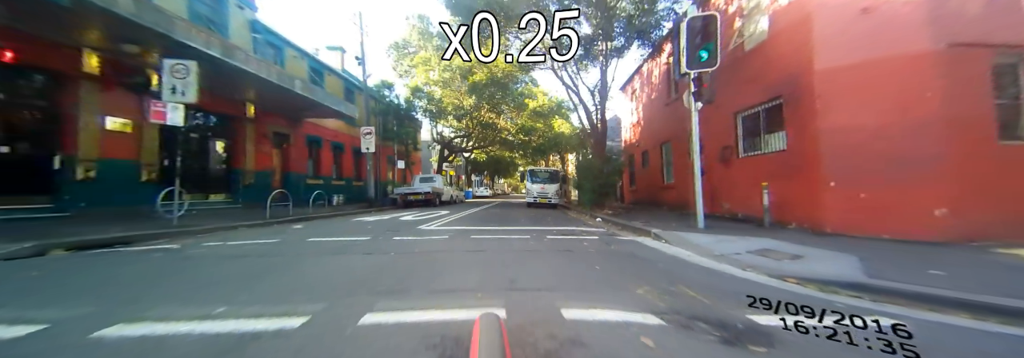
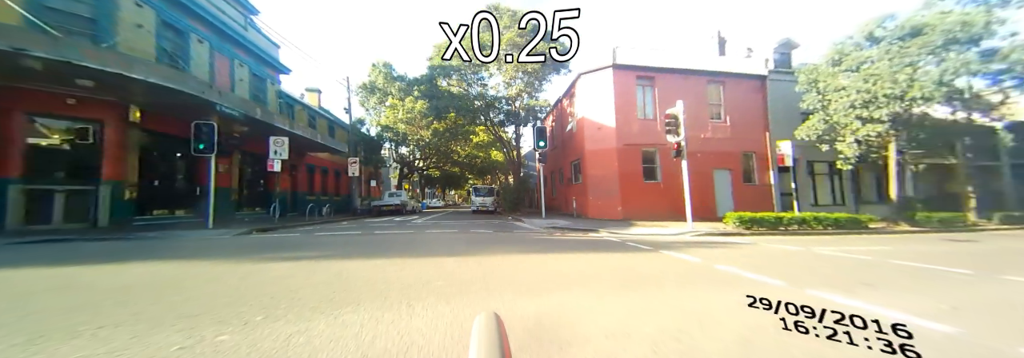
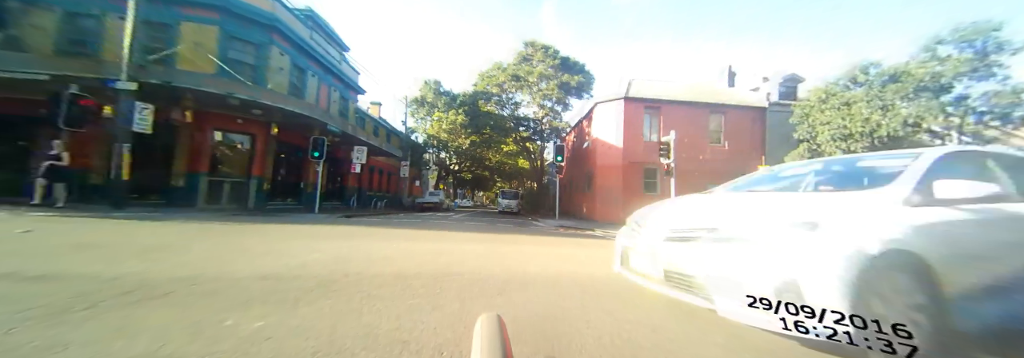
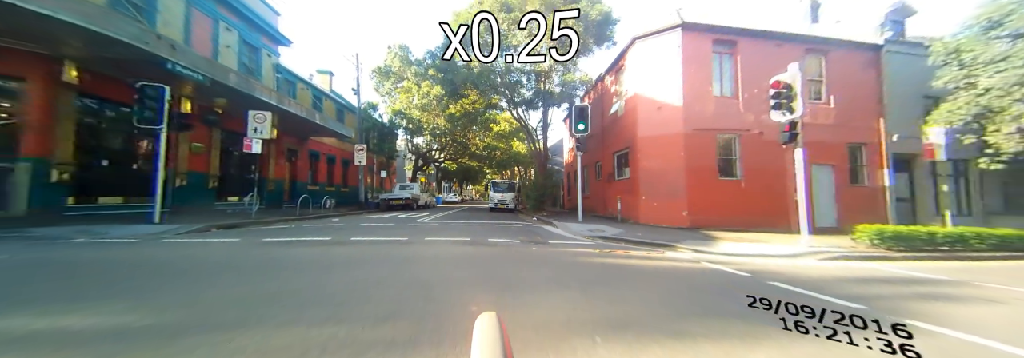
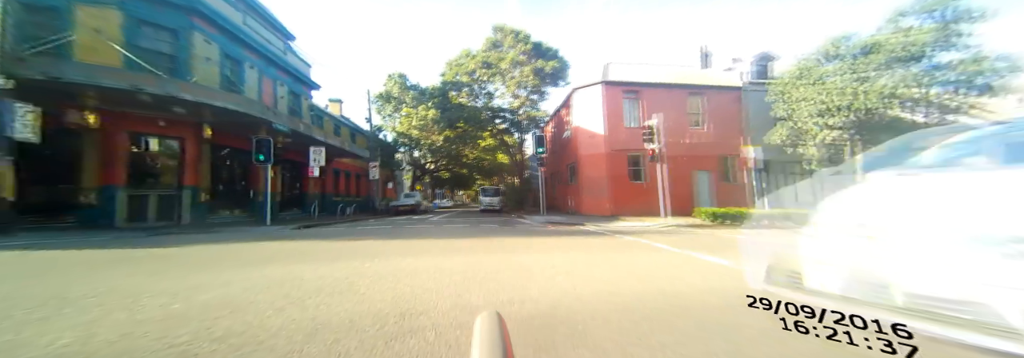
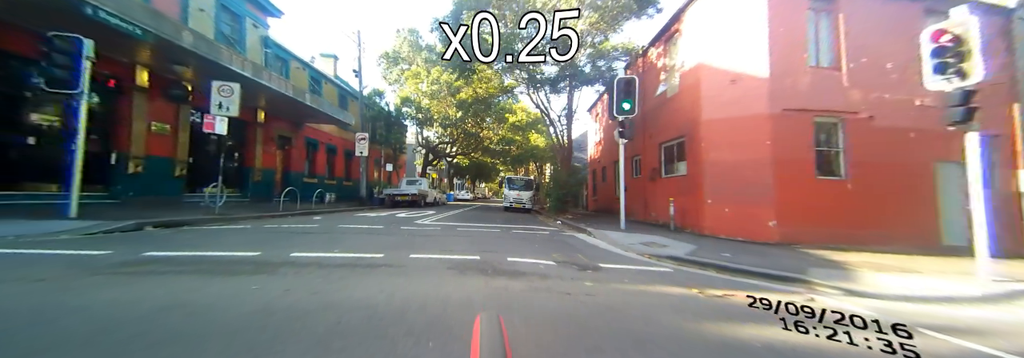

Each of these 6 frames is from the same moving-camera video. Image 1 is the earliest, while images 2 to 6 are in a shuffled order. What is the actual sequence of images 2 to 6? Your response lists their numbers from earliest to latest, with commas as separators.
6, 4, 2, 5, 3
